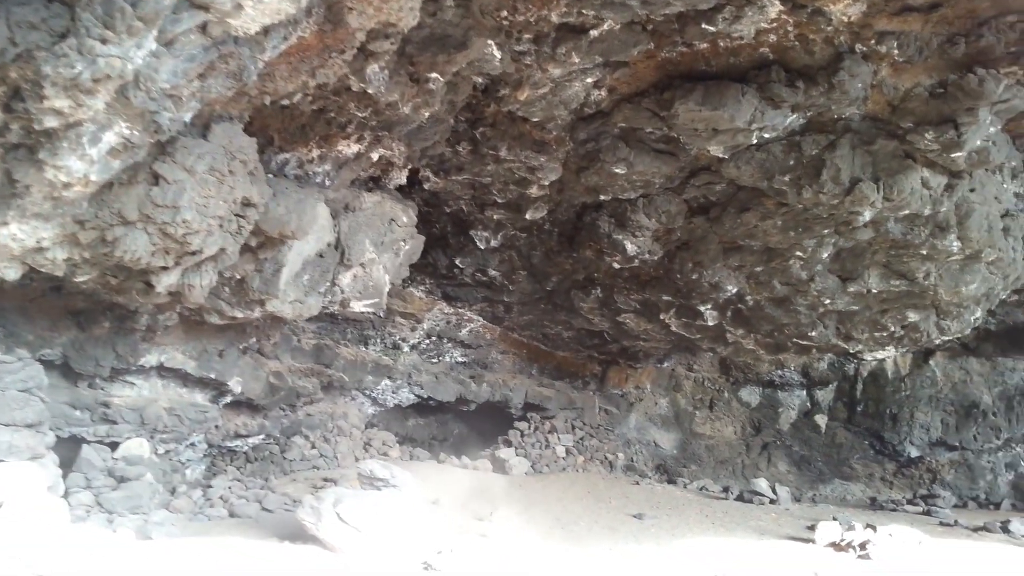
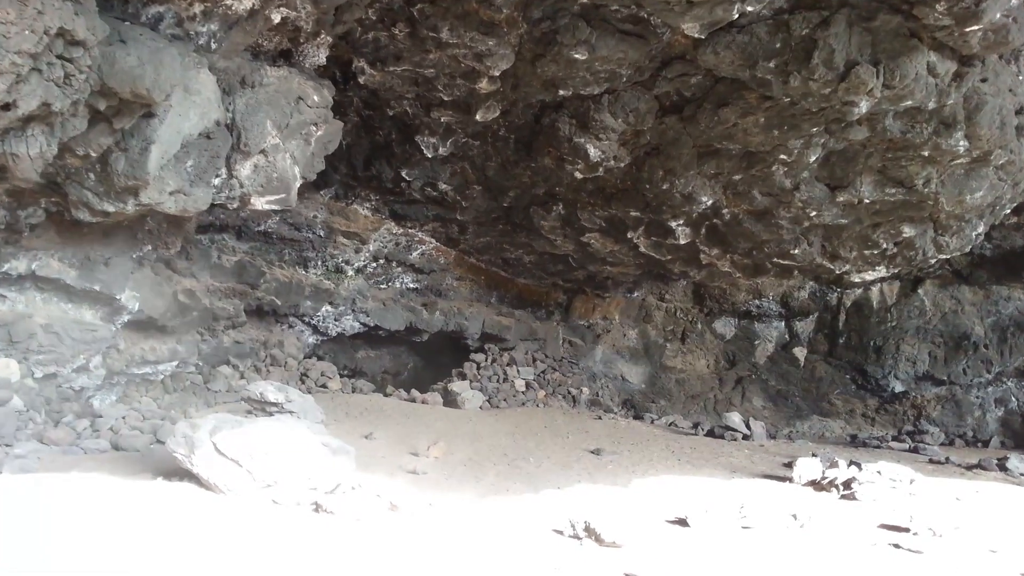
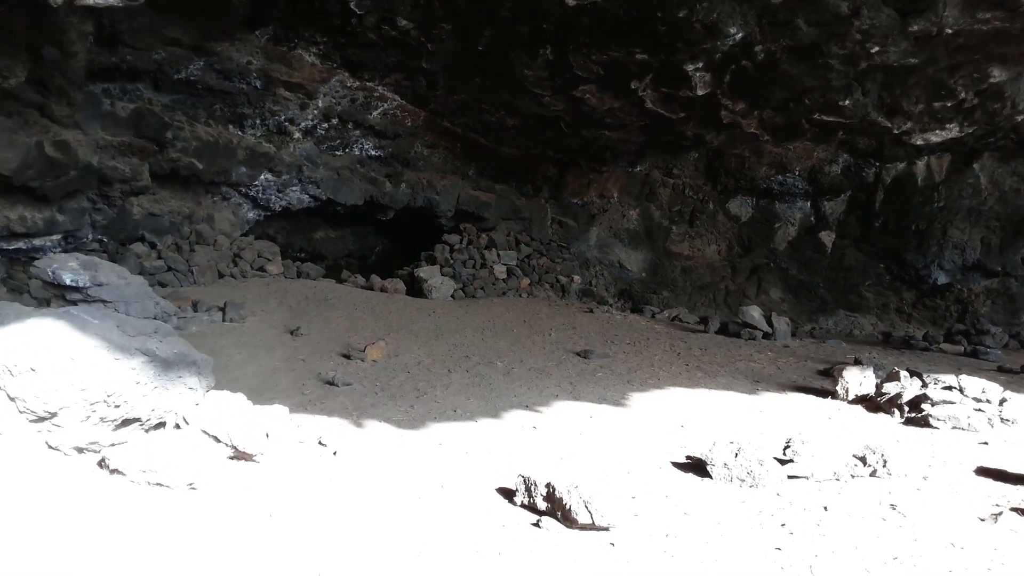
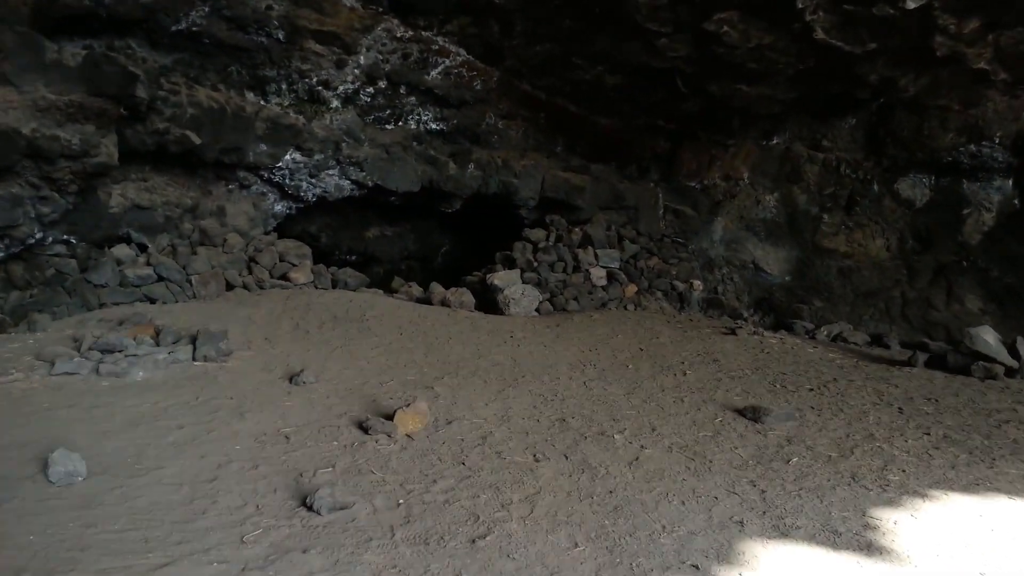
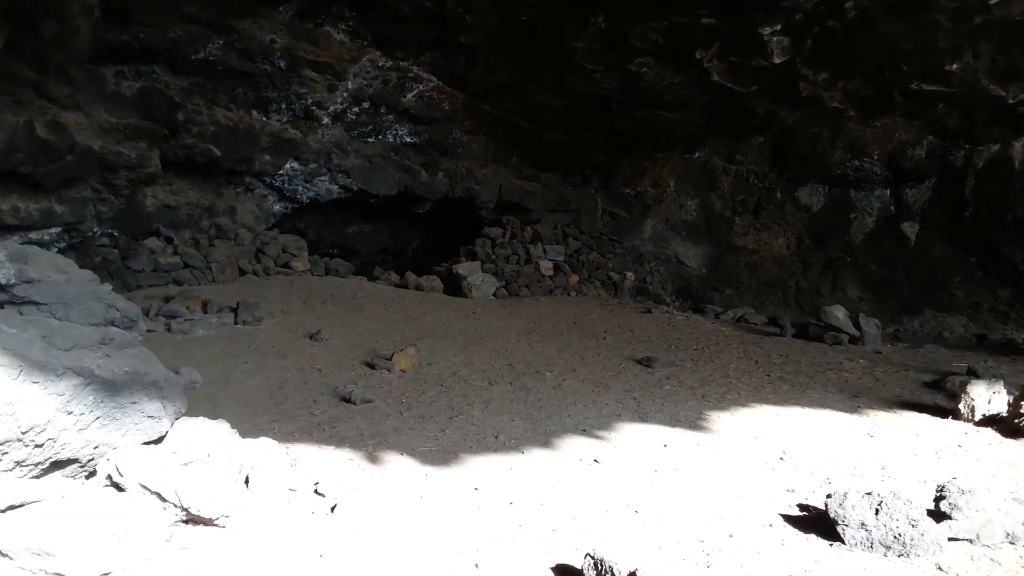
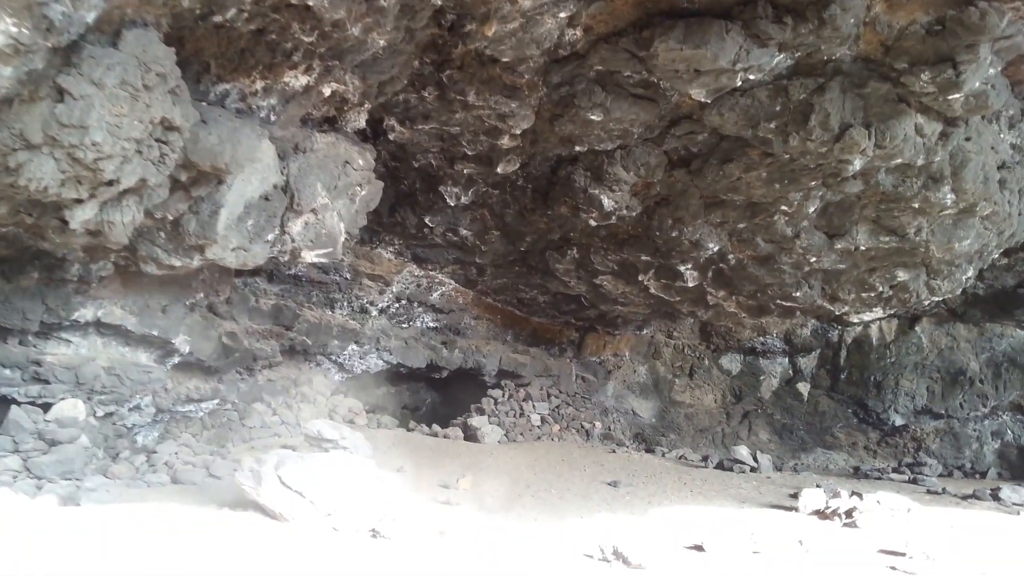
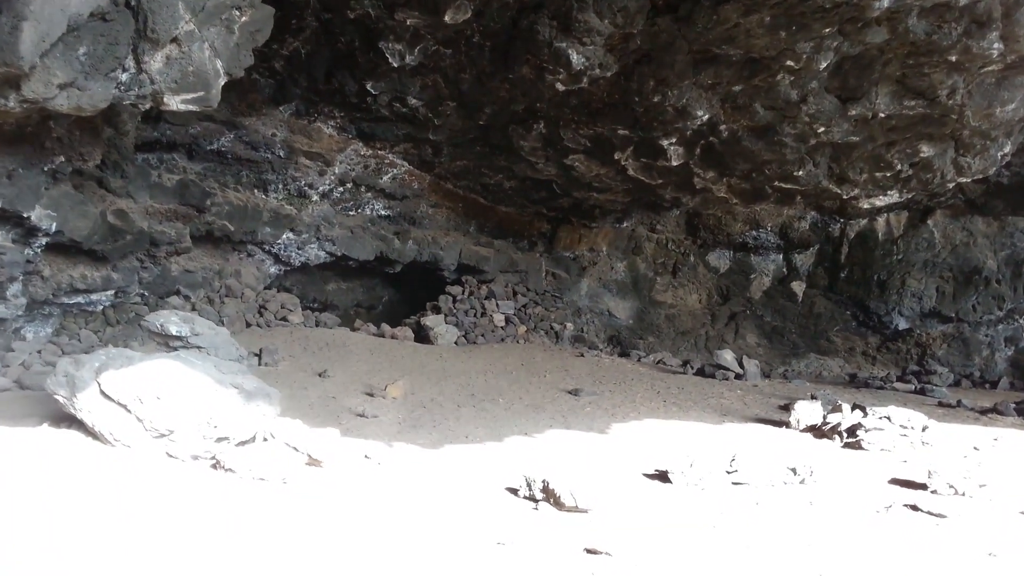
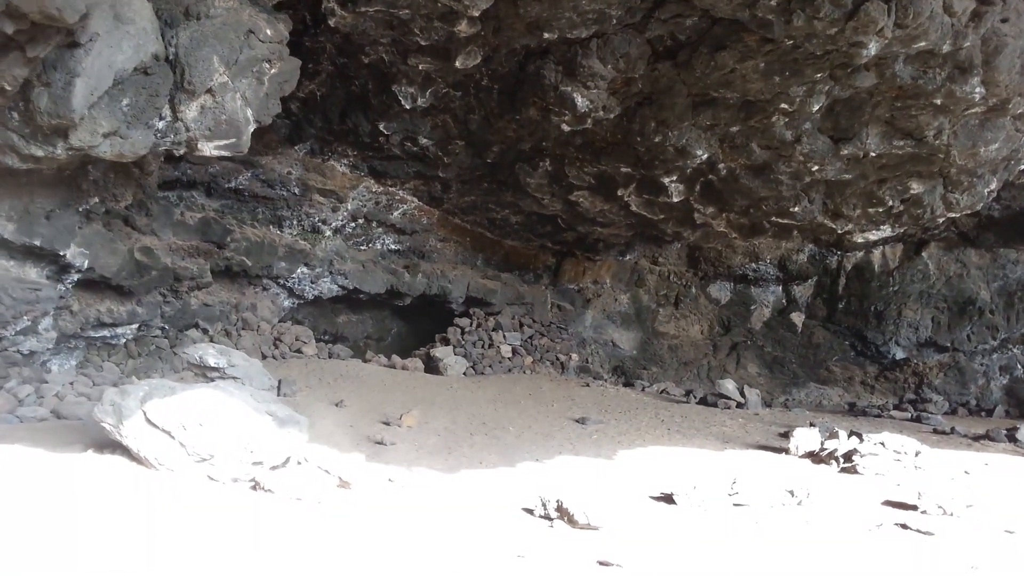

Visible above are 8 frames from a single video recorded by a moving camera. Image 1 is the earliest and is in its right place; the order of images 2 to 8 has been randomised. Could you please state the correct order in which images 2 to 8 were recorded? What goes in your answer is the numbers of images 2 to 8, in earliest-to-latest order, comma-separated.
6, 2, 8, 7, 3, 5, 4
